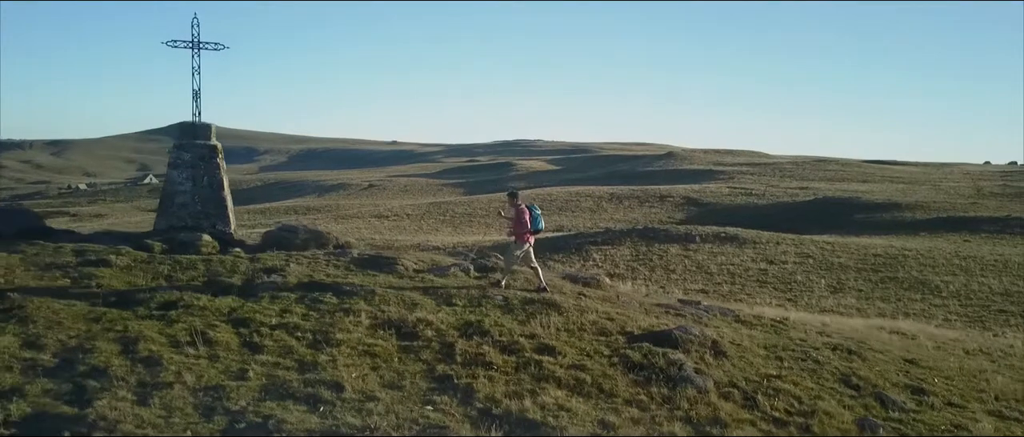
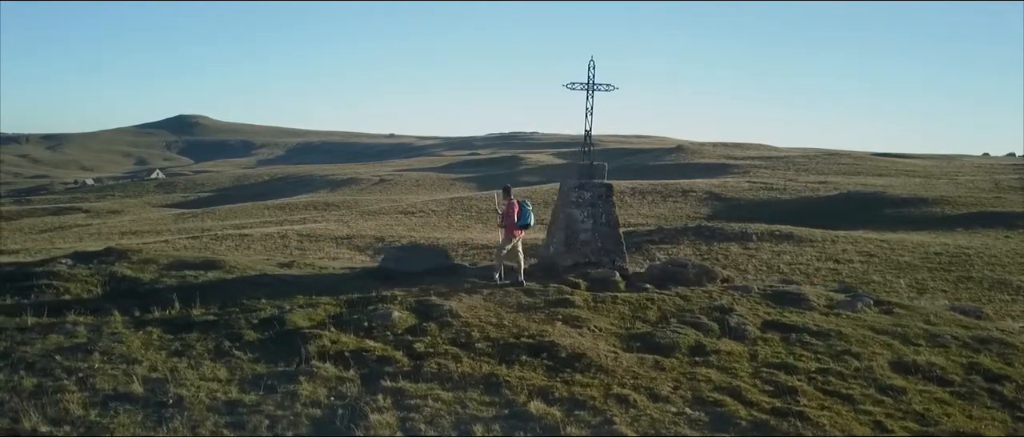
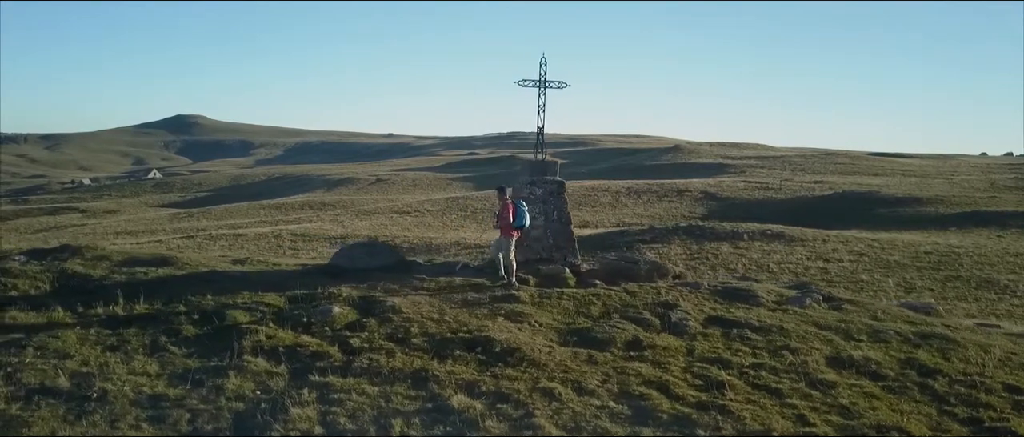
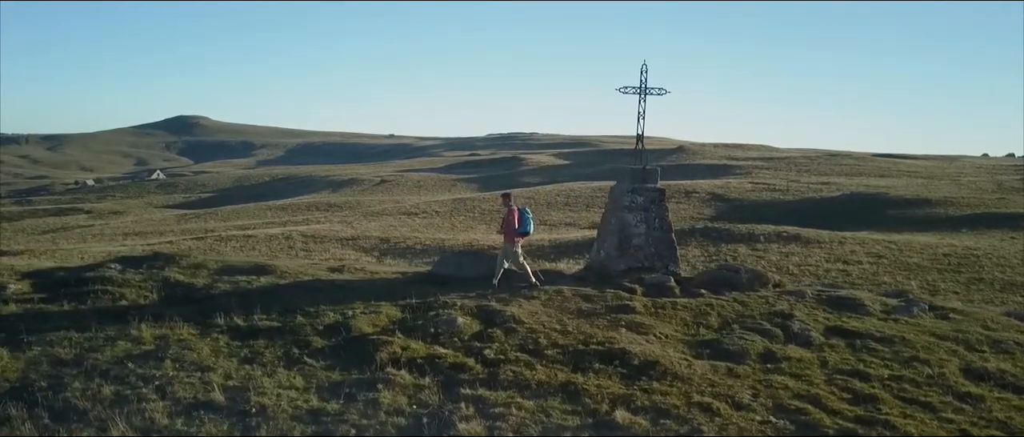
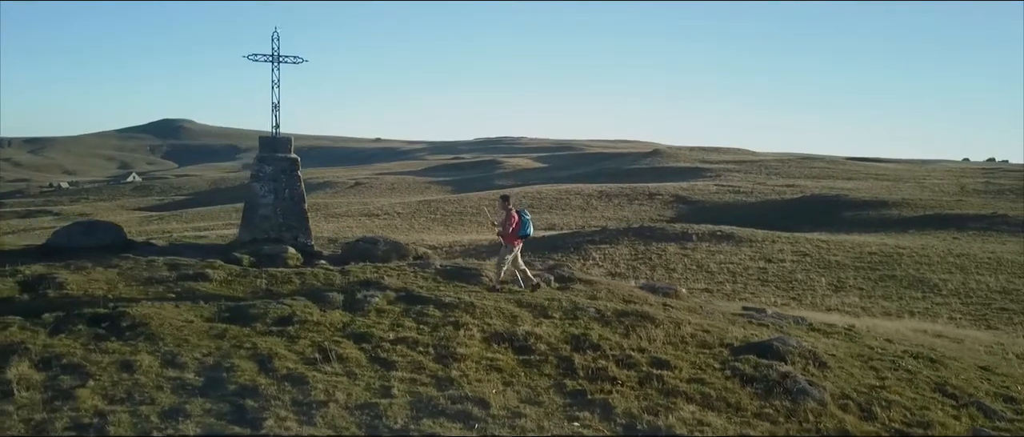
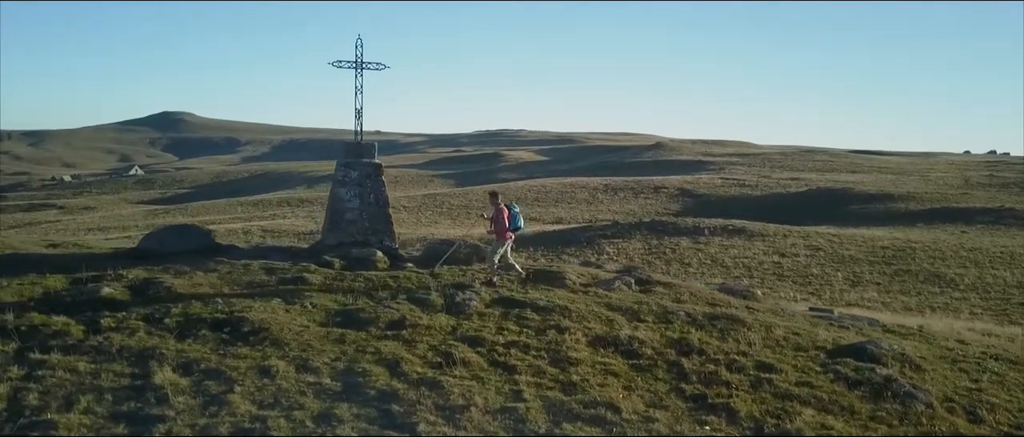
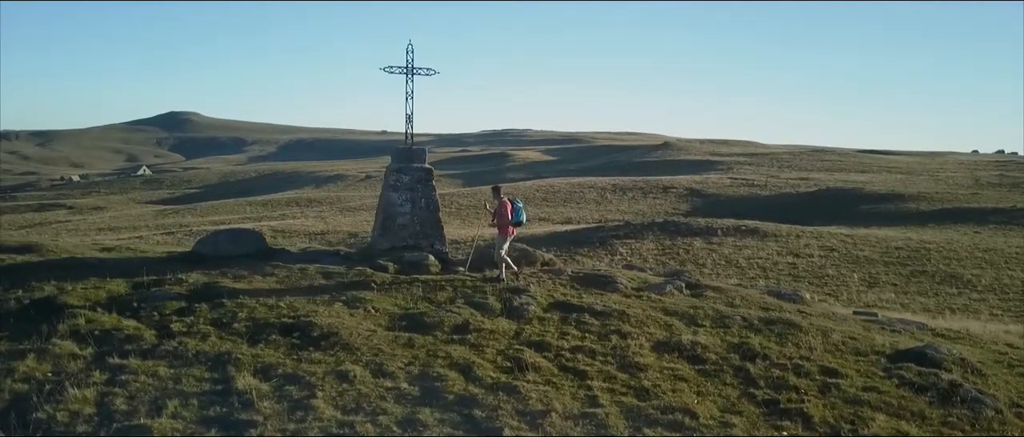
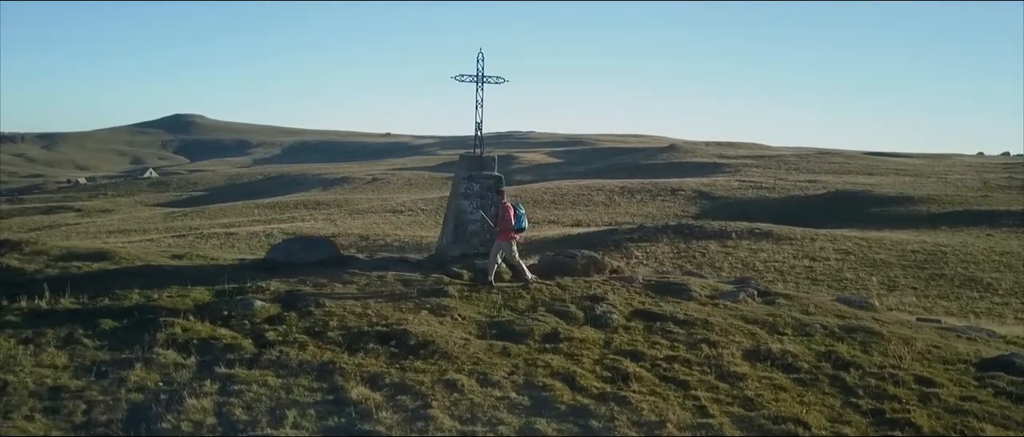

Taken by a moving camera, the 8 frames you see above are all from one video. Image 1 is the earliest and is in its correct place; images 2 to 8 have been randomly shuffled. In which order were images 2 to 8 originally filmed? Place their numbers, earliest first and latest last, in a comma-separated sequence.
5, 6, 7, 8, 3, 2, 4
